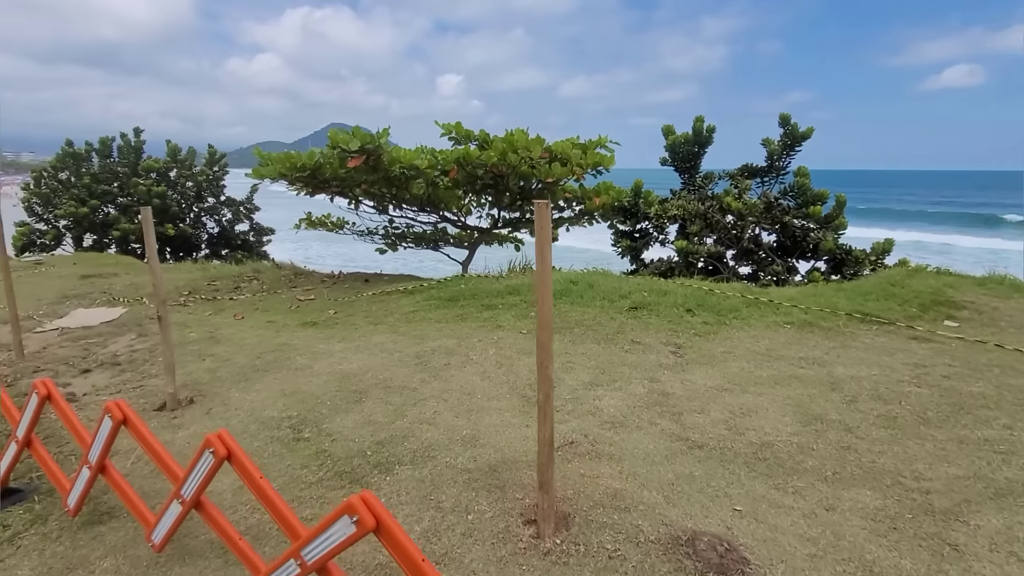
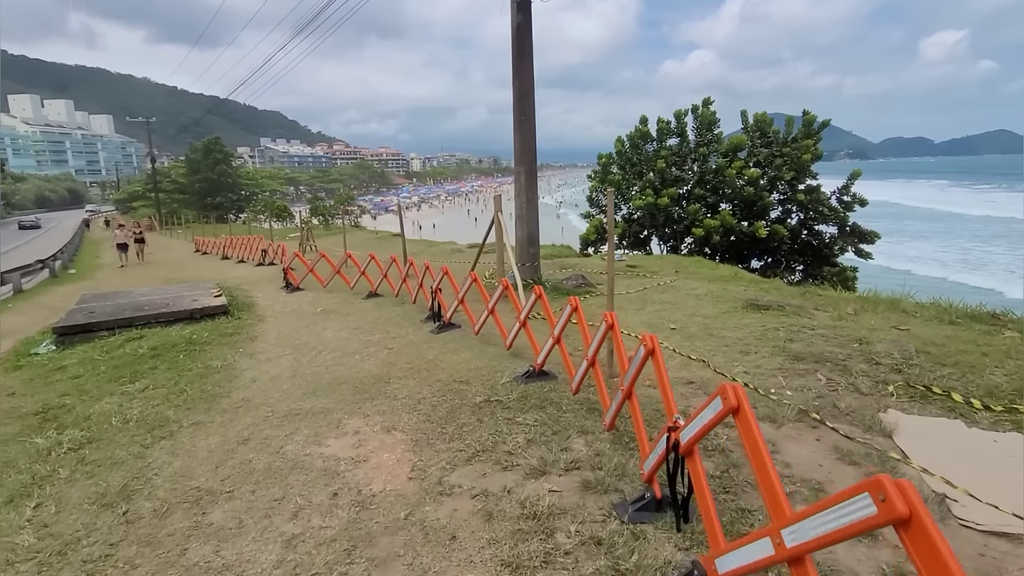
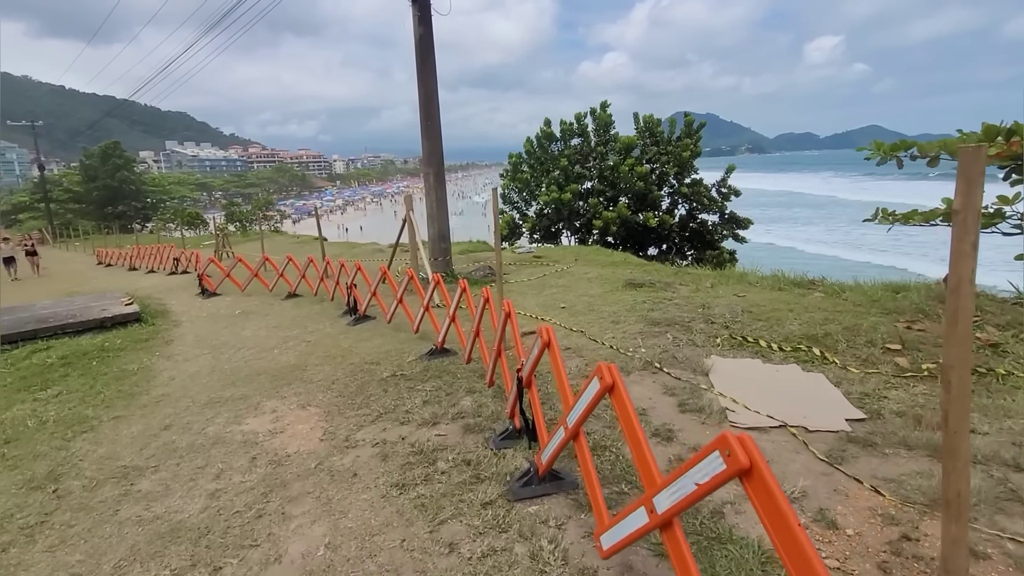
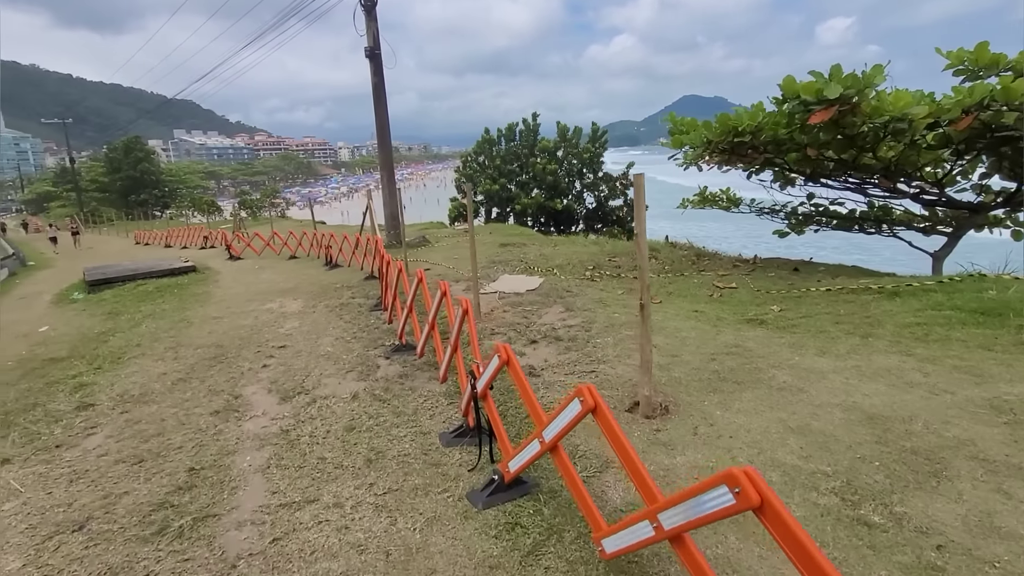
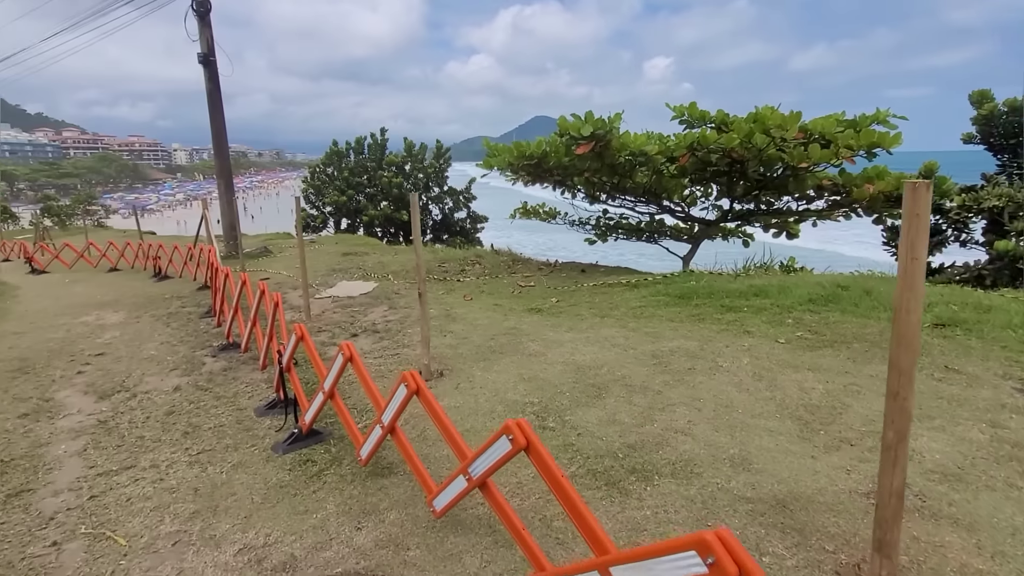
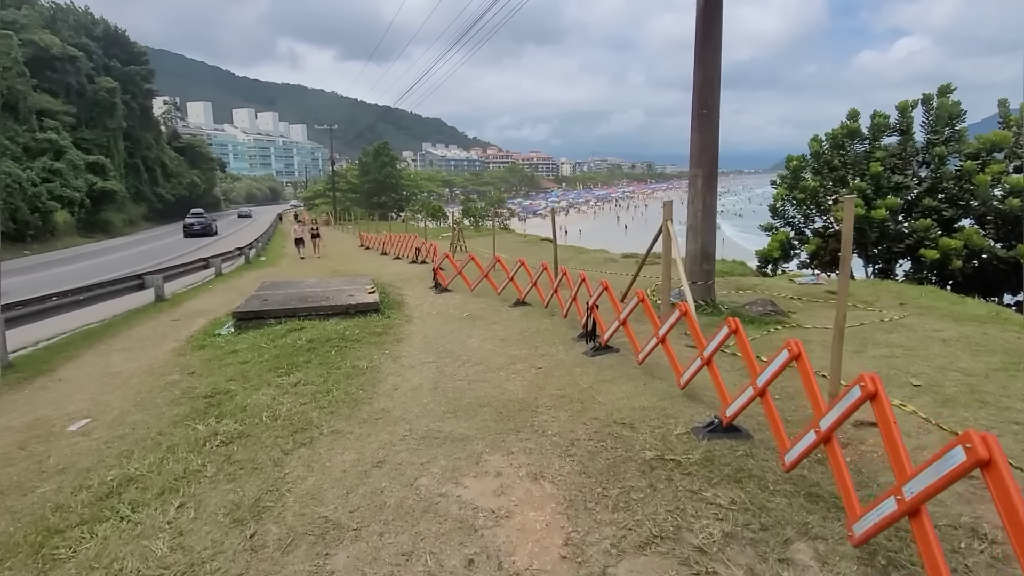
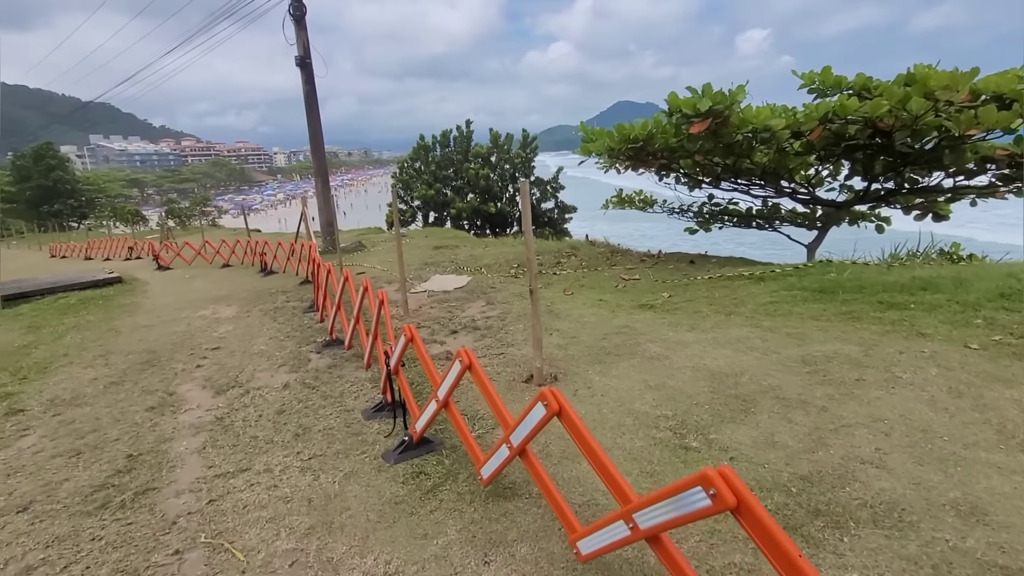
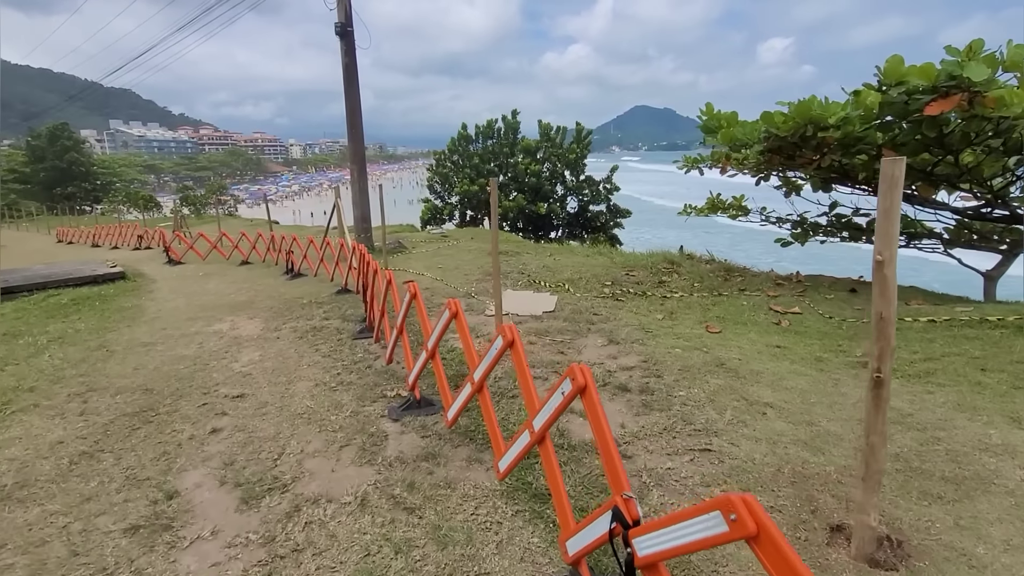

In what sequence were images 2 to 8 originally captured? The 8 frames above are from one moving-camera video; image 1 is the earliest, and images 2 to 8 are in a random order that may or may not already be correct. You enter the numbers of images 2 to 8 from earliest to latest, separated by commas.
5, 7, 4, 8, 3, 2, 6
